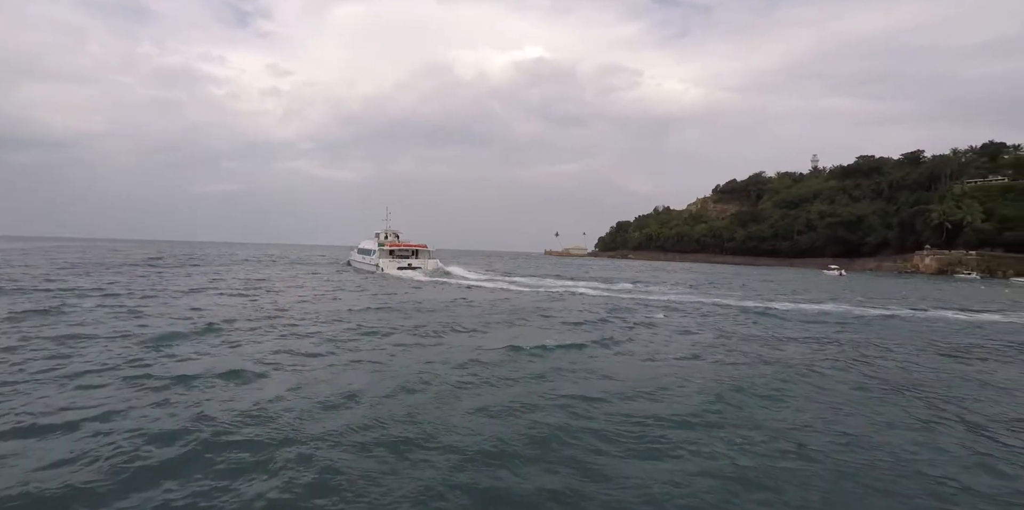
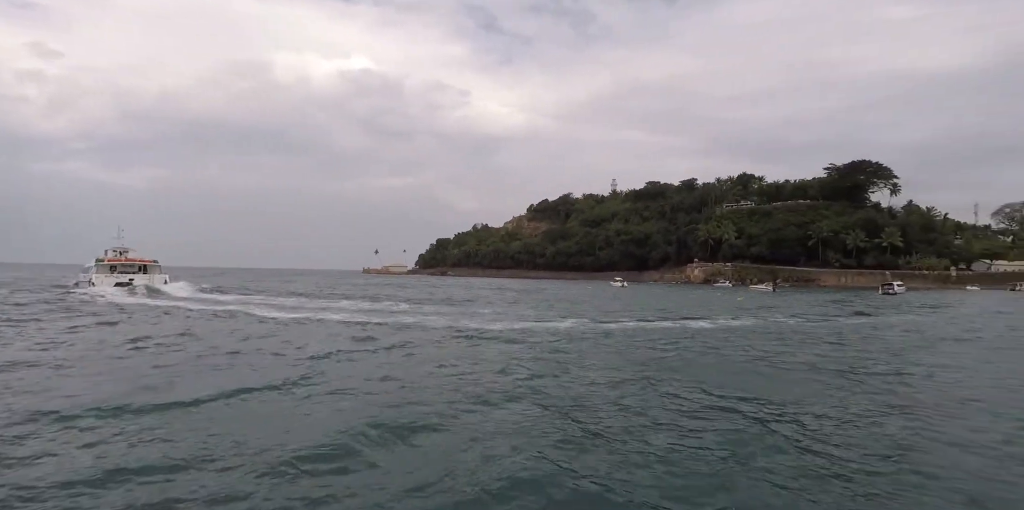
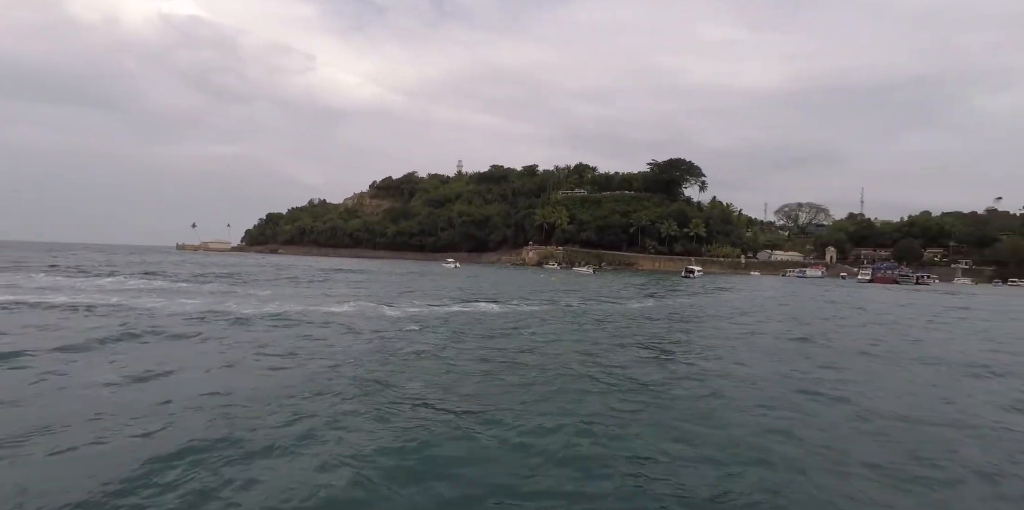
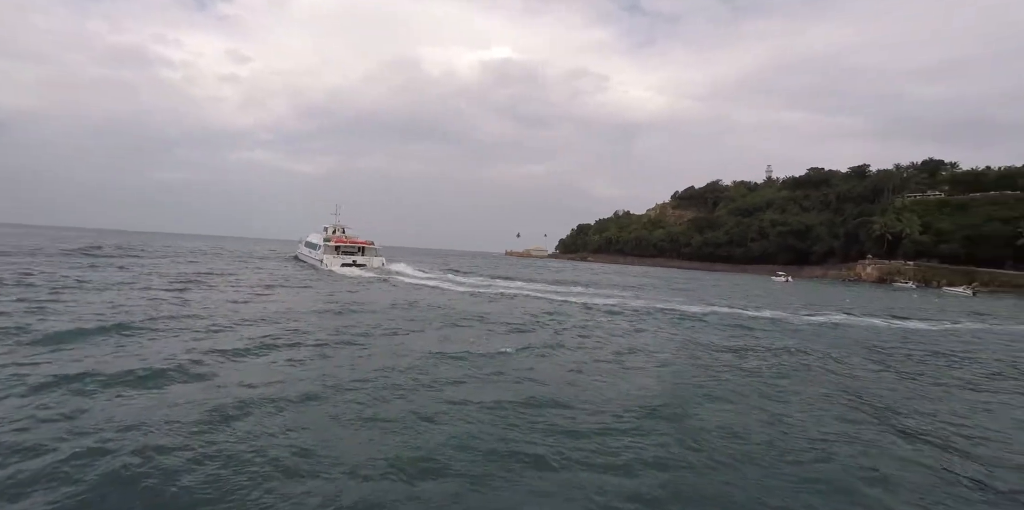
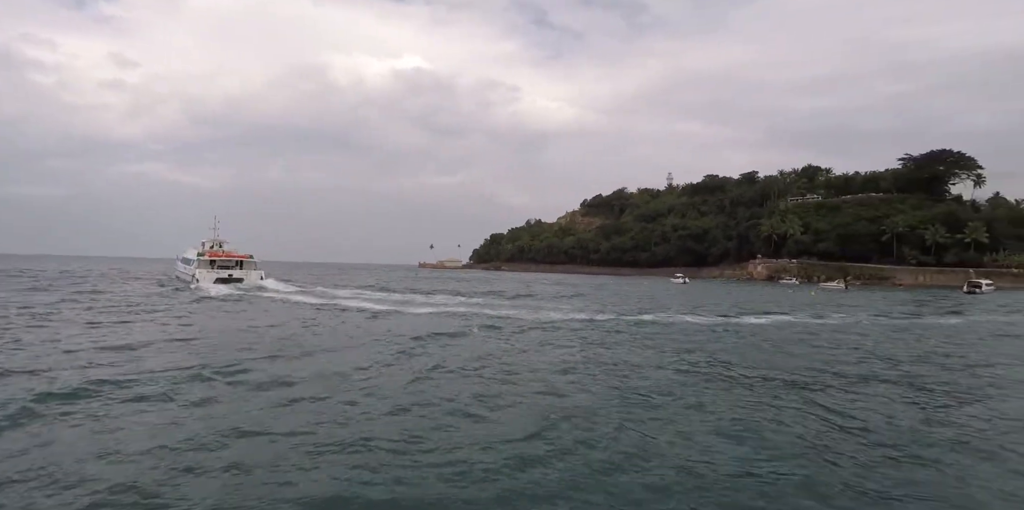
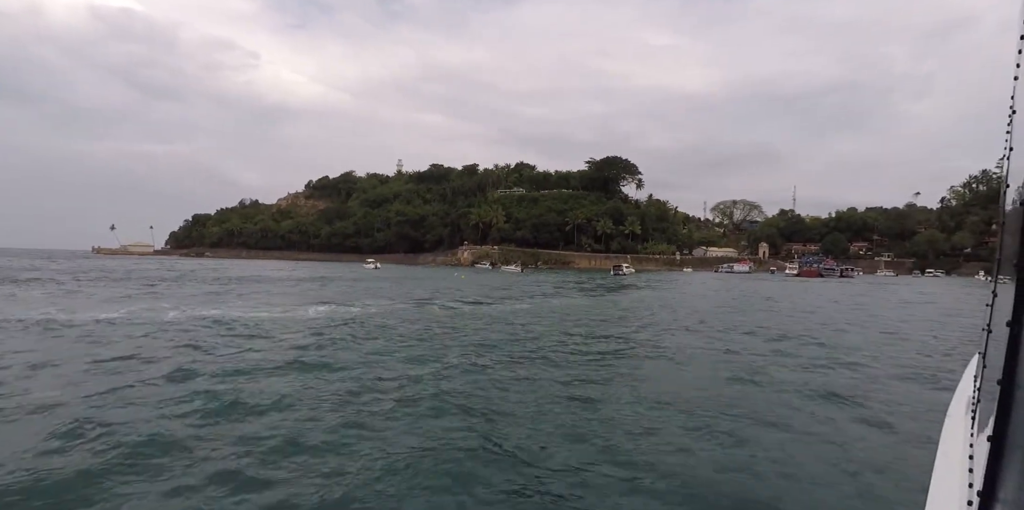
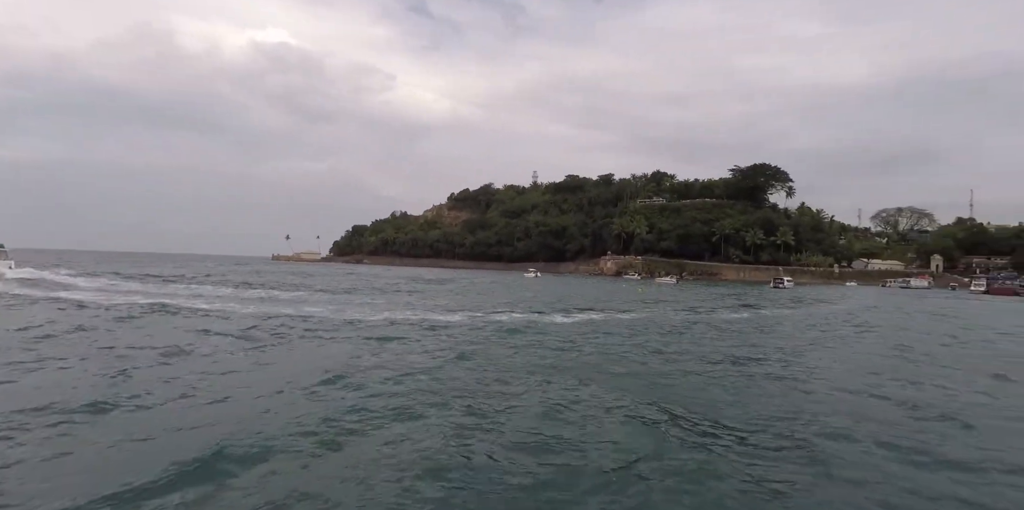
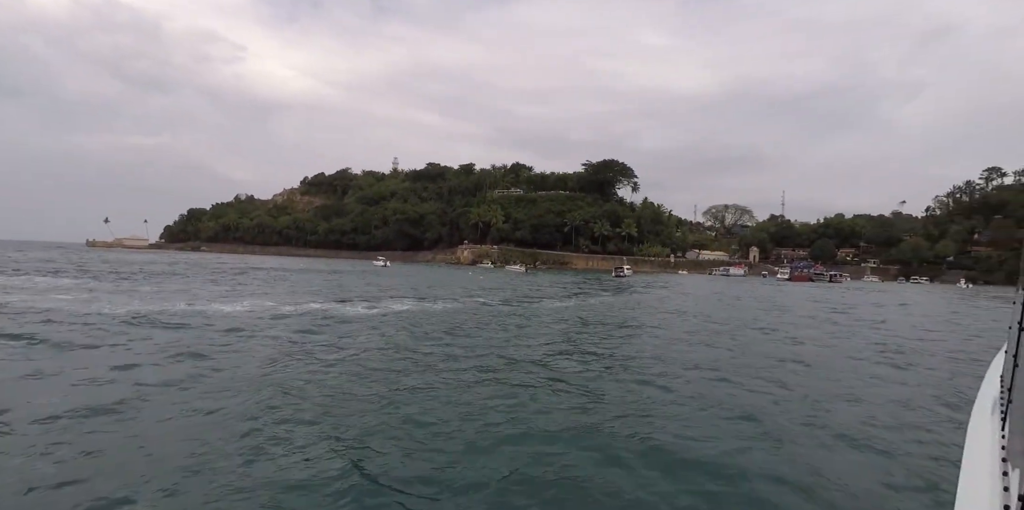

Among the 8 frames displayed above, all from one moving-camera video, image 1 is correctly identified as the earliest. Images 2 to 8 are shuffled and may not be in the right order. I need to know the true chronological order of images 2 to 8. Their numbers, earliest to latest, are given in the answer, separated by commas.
4, 5, 2, 7, 3, 8, 6
